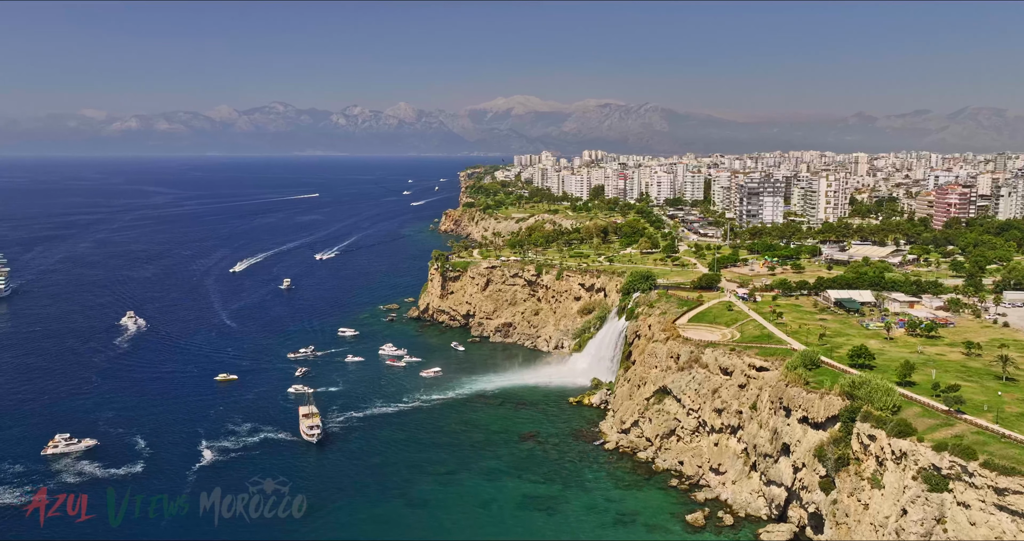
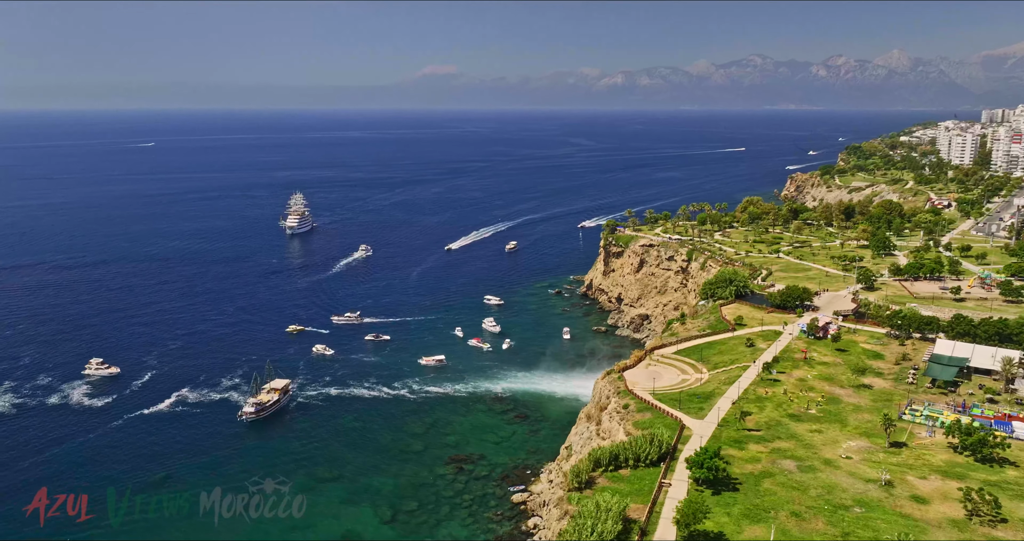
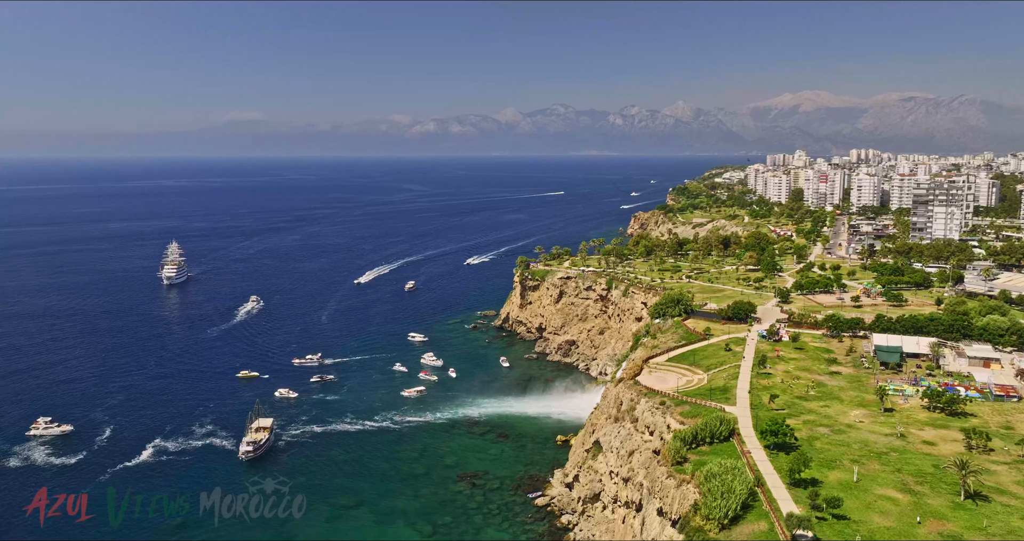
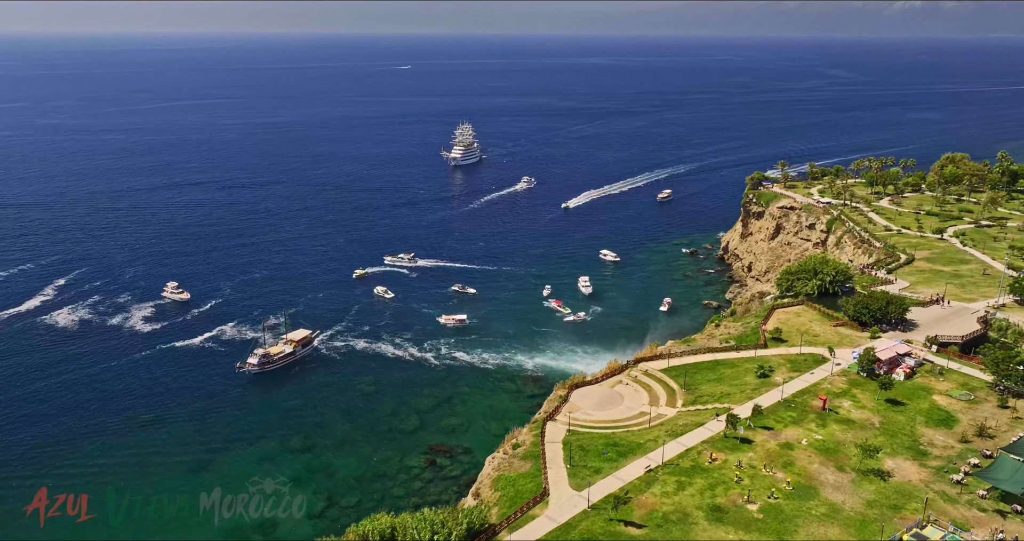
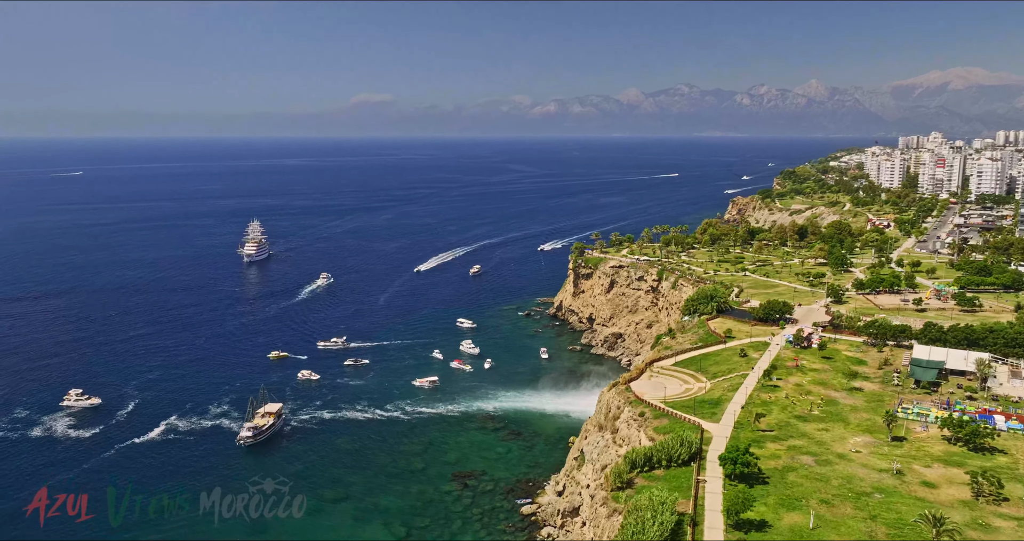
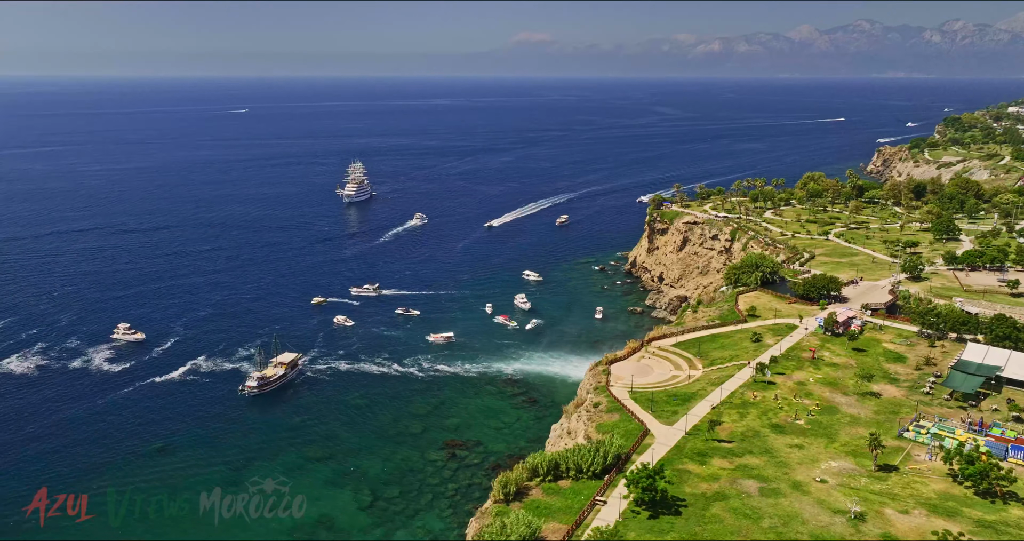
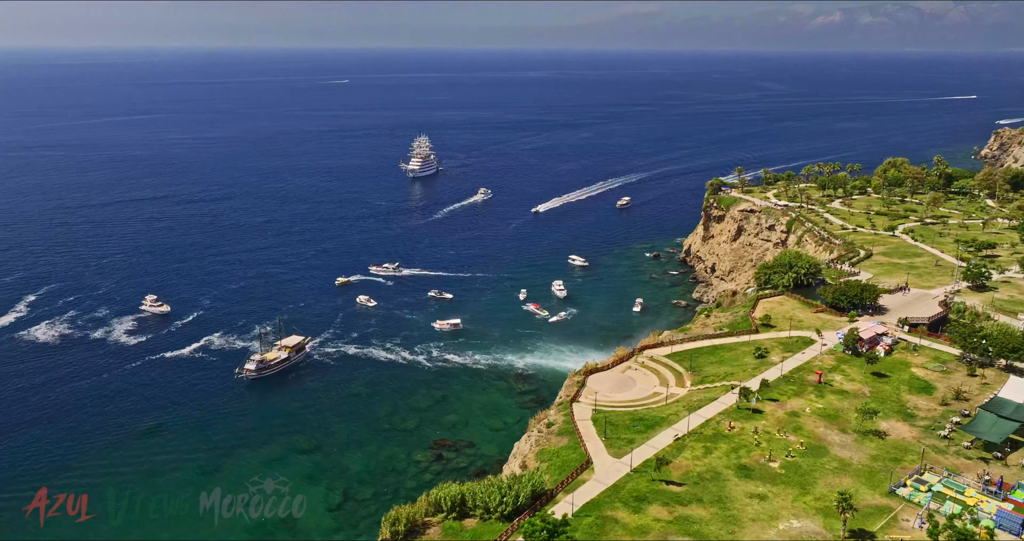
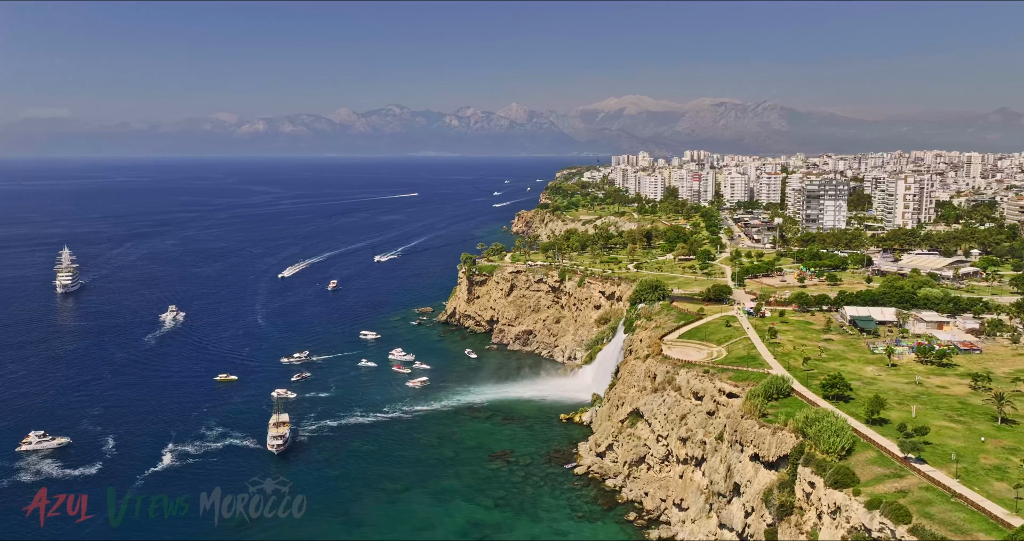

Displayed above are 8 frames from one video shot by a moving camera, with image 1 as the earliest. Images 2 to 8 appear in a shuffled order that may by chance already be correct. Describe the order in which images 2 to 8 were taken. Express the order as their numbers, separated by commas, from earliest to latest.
8, 3, 5, 2, 6, 7, 4
